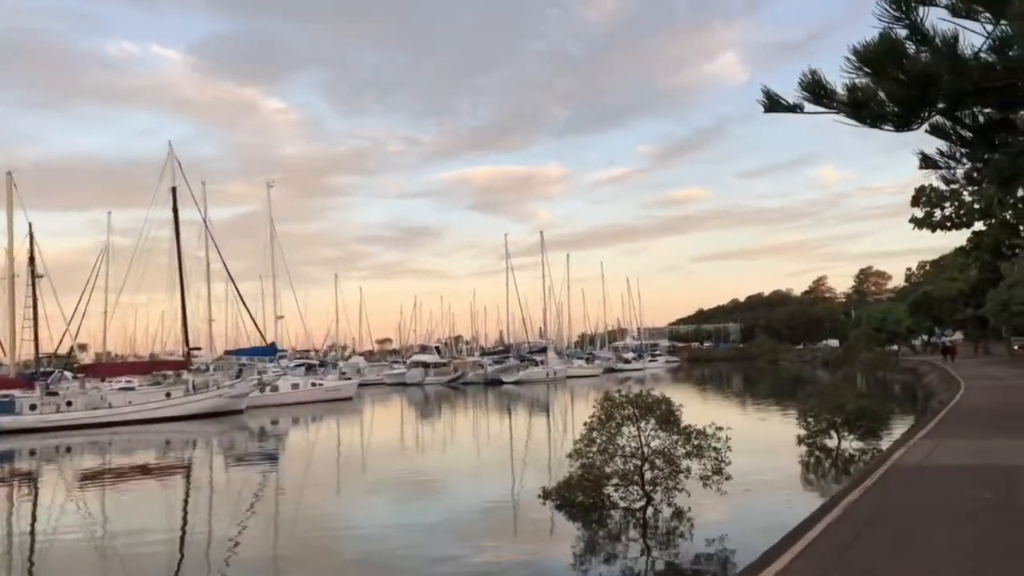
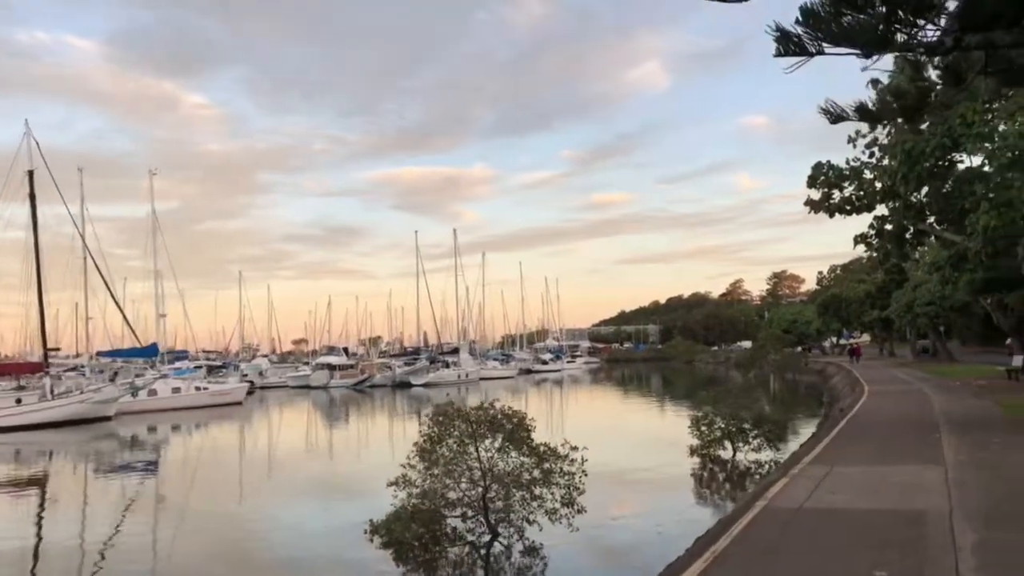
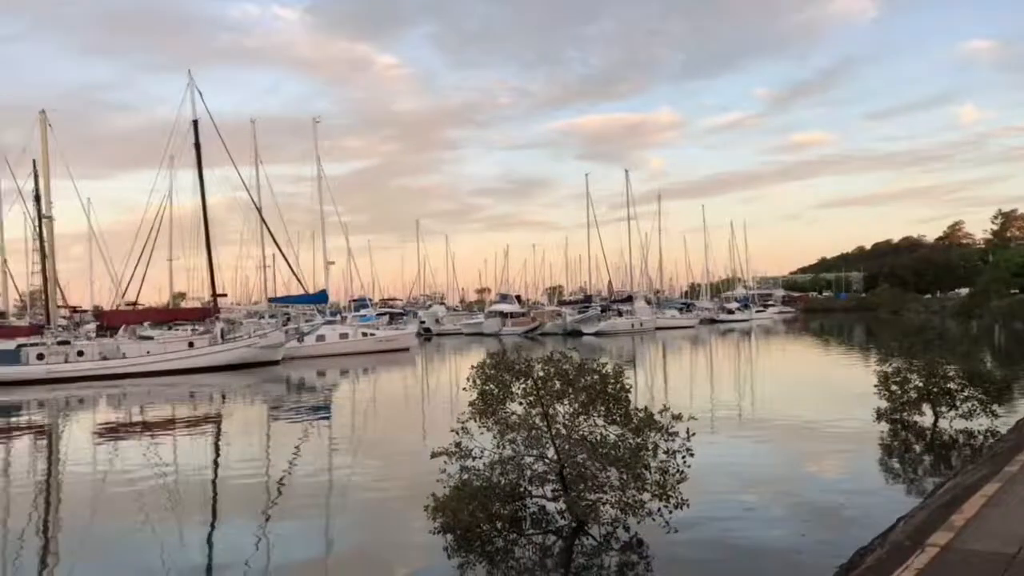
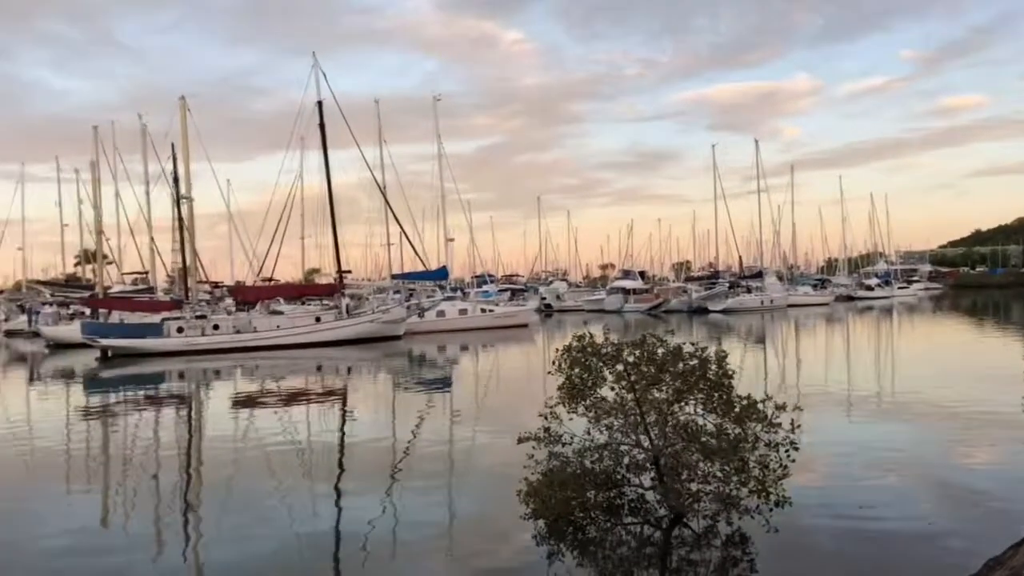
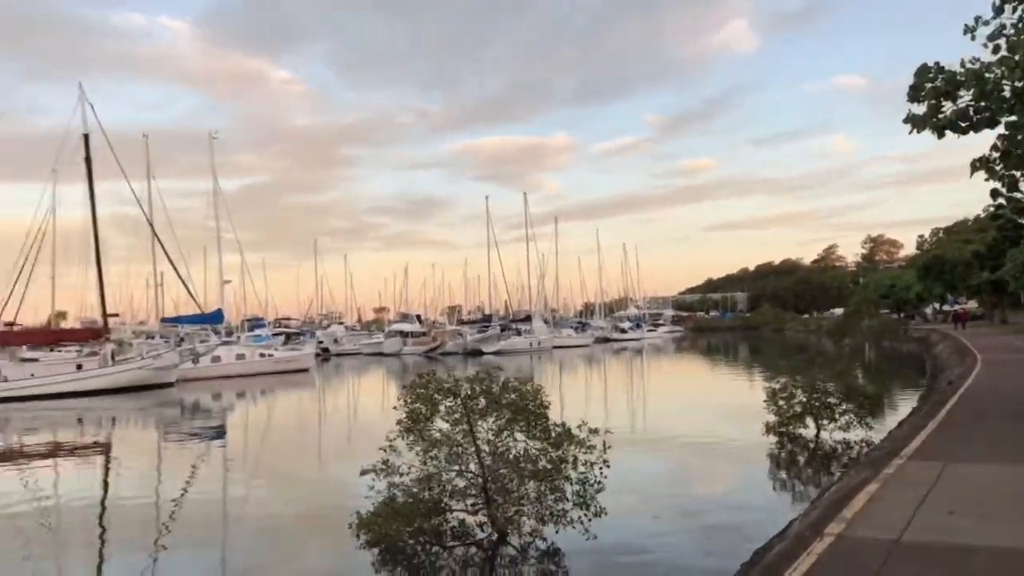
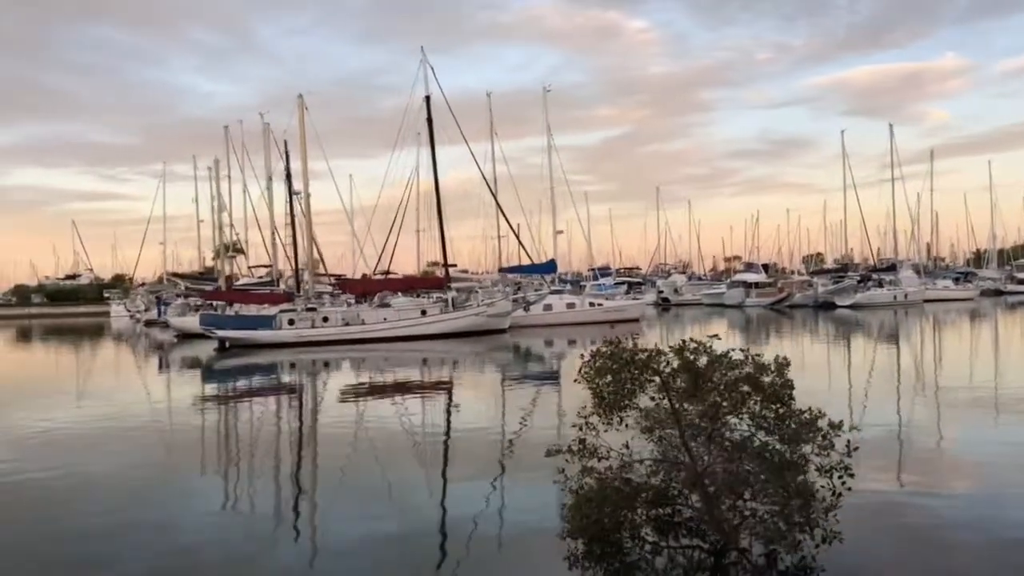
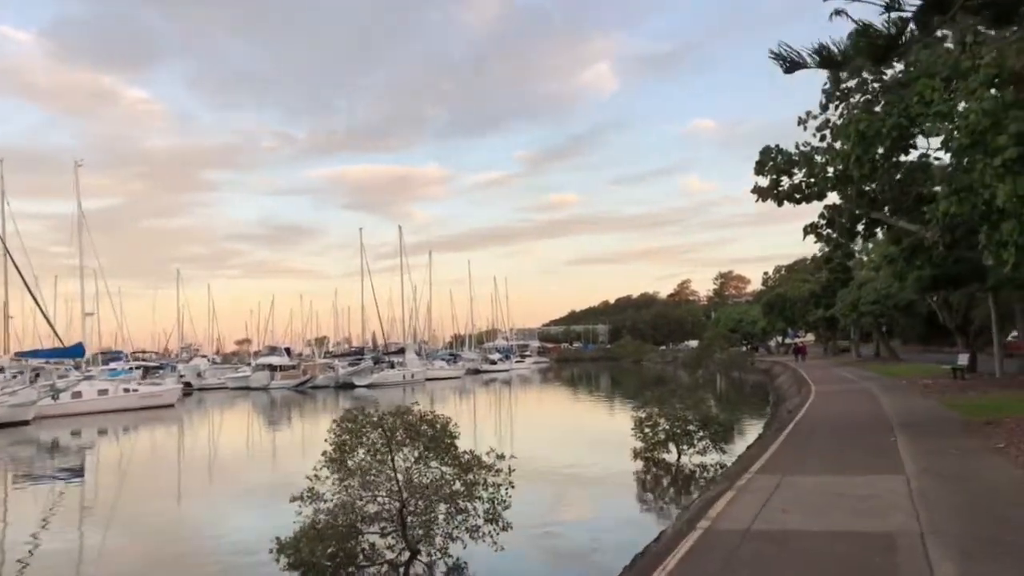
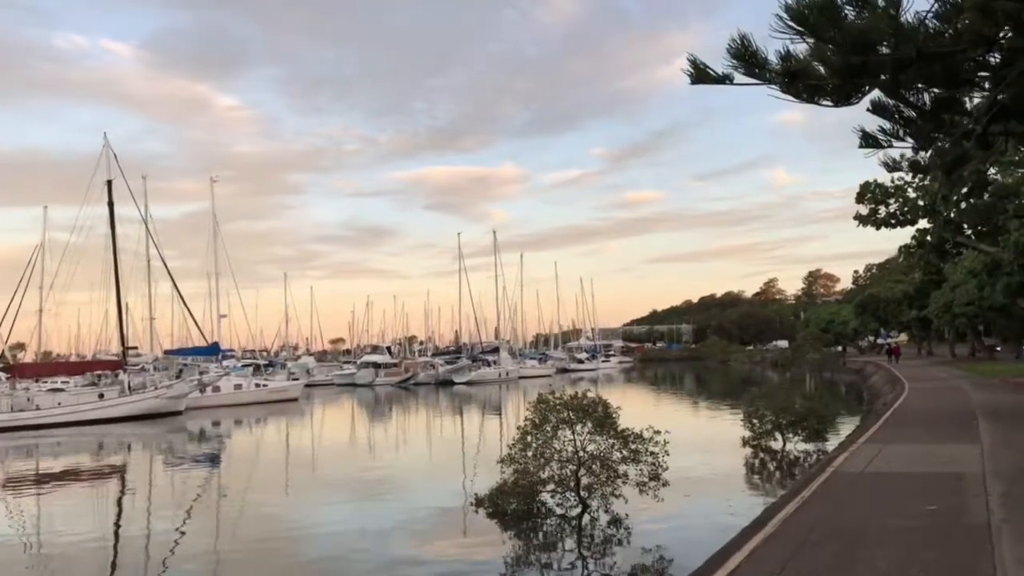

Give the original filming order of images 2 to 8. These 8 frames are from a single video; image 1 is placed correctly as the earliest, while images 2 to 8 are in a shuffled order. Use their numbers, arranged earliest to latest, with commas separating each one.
8, 2, 7, 5, 3, 4, 6
